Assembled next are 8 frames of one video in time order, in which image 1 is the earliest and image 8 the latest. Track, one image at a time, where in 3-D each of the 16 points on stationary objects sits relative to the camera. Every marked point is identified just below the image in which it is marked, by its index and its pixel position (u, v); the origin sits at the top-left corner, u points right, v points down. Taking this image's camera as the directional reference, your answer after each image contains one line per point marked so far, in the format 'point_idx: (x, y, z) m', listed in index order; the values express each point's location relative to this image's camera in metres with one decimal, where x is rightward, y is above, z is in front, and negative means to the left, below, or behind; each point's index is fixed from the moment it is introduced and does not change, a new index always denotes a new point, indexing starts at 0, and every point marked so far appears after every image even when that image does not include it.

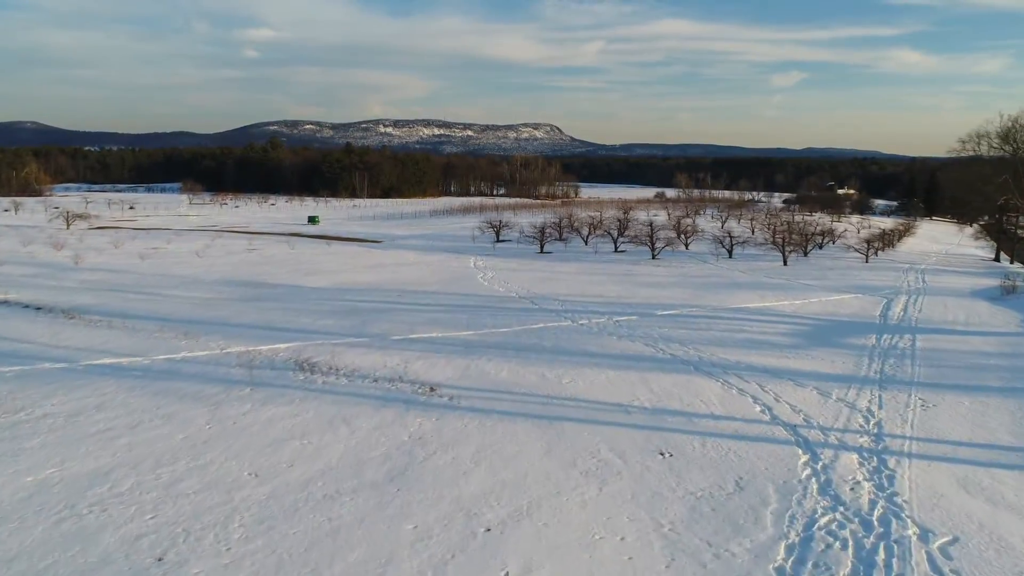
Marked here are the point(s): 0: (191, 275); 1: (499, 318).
0: (-8.5, +0.3, +19.8) m
1: (-0.2, -0.5, +12.5) m
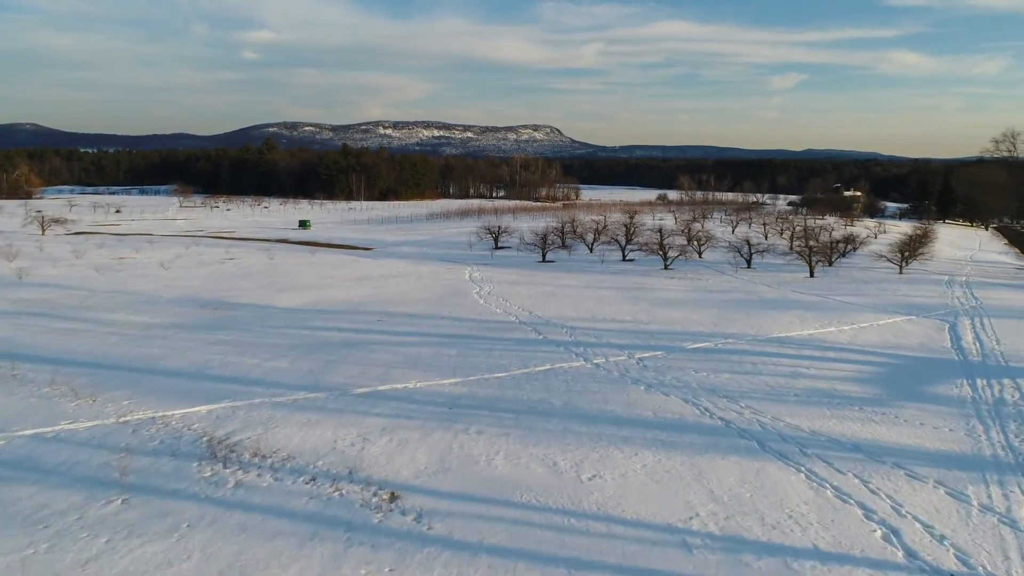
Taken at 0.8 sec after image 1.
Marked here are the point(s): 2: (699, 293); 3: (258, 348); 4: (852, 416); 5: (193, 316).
0: (-8.5, -0.1, +17.5) m
1: (-0.2, -0.9, +10.2) m
2: (+4.8, -0.2, +19.2) m
3: (-3.5, -0.8, +10.2) m
4: (+3.3, -1.3, +7.3) m
5: (-5.9, -0.6, +13.8) m
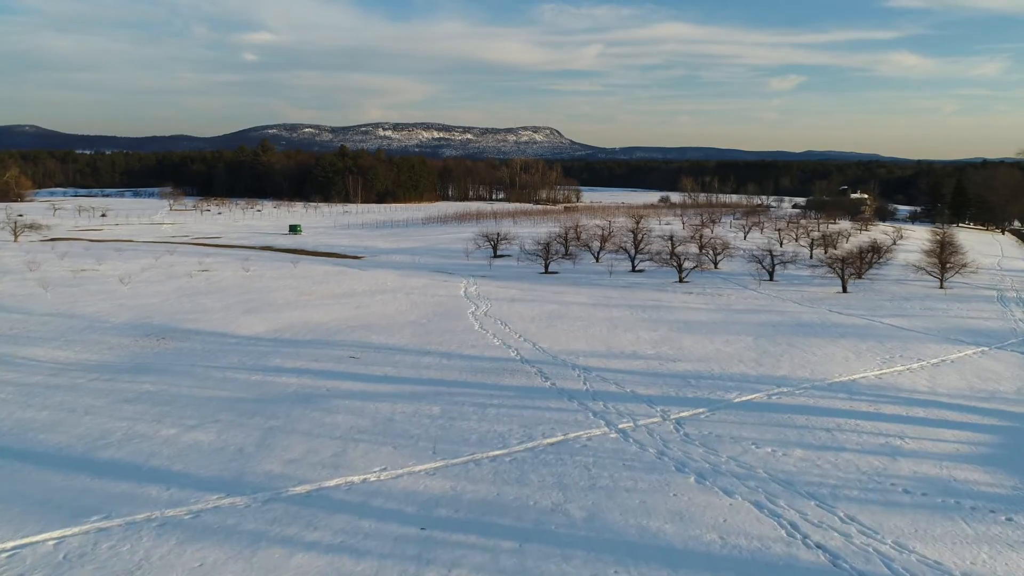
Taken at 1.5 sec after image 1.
0: (-8.5, -0.6, +15.2) m
1: (-0.2, -1.3, +7.9) m
2: (+4.8, -0.6, +17.0) m
3: (-3.5, -1.3, +7.9) m
4: (+3.3, -1.7, +5.0) m
5: (-5.9, -1.0, +11.6) m
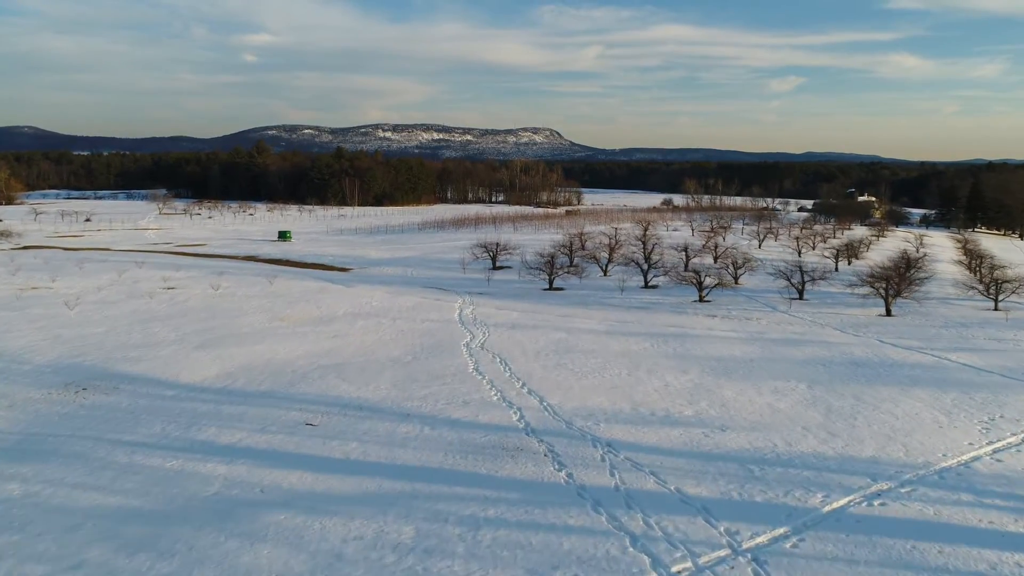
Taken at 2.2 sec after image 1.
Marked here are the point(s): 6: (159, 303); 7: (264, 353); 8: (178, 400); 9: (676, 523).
0: (-8.4, -1.1, +12.8) m
1: (-0.2, -1.9, +5.5) m
2: (+4.9, -1.2, +14.6) m
3: (-3.4, -1.8, +5.5) m
4: (+3.4, -2.2, +2.6) m
5: (-5.9, -1.5, +9.2) m
6: (-9.0, -0.4, +19.0) m
7: (-4.5, -1.2, +13.4) m
8: (-4.5, -1.5, +10.0) m
9: (+1.3, -1.8, +5.9) m
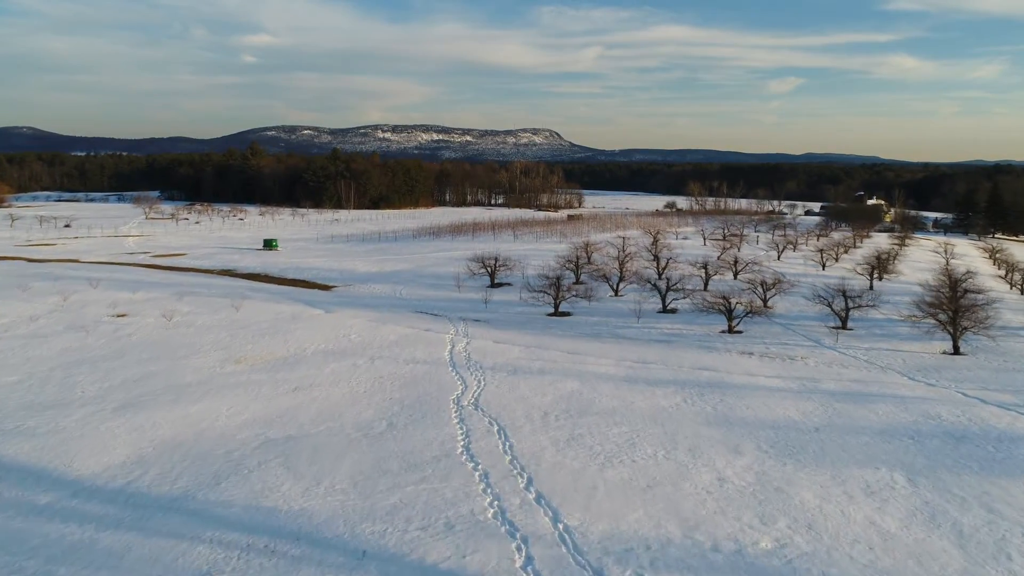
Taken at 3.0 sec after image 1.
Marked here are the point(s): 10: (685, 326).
0: (-8.4, -1.8, +10.0) m
1: (-0.2, -2.6, +2.7) m
2: (+4.9, -1.8, +11.8) m
3: (-3.4, -2.5, +2.7) m
4: (+3.4, -2.9, -0.2) m
5: (-5.9, -2.2, +6.4) m
6: (-9.0, -1.1, +16.2) m
7: (-4.4, -1.8, +10.6) m
8: (-4.4, -2.1, +7.2) m
9: (+1.3, -2.5, +3.1) m
10: (+4.4, -0.9, +18.8) m
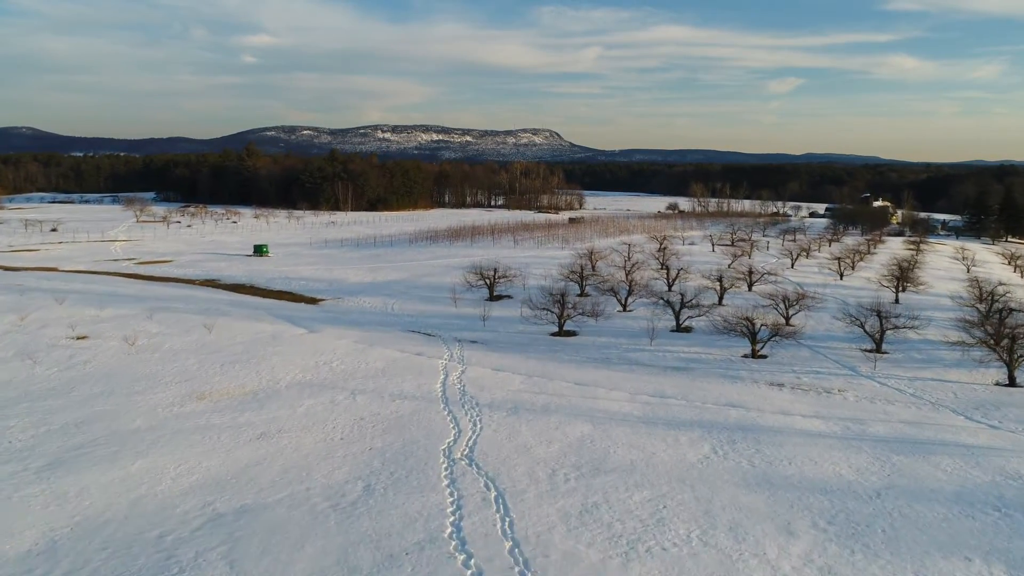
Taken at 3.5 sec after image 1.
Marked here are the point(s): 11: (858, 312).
0: (-8.4, -2.2, +8.2) m
1: (-0.1, -3.0, +0.9) m
2: (+4.9, -2.3, +10.0) m
3: (-3.4, -2.9, +0.9) m
4: (+3.4, -3.3, -1.9) m
5: (-5.9, -2.7, +4.6) m
6: (-9.0, -1.5, +14.5) m
7: (-4.4, -2.3, +8.8) m
8: (-4.4, -2.6, +5.4) m
9: (+1.3, -3.0, +1.4) m
10: (+4.4, -1.4, +17.1) m
11: (+8.7, -0.5, +19.0) m
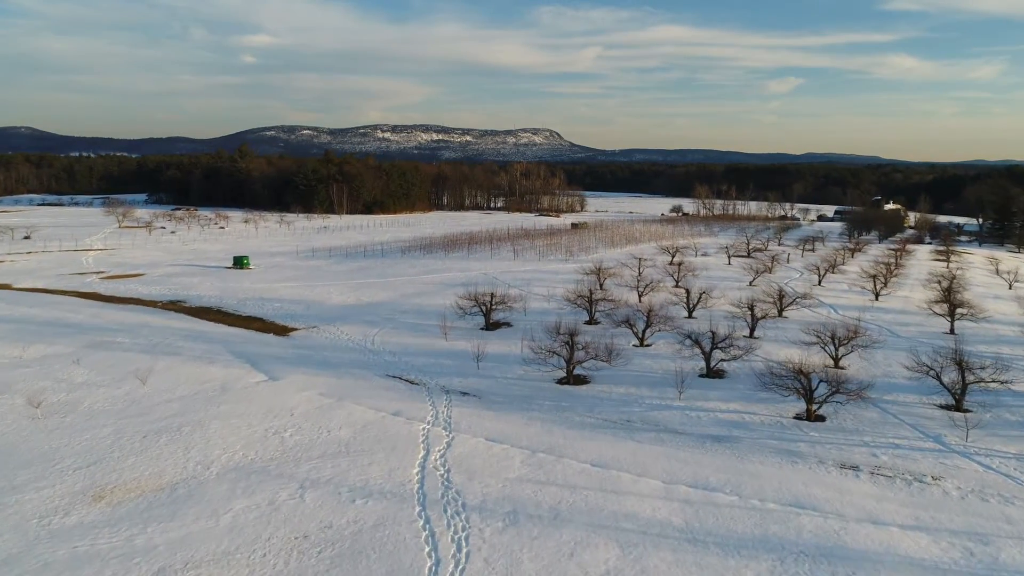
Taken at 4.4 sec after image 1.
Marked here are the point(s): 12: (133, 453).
0: (-8.4, -3.0, +5.1) m
1: (-0.2, -3.8, -2.2) m
2: (+4.9, -3.1, +6.9) m
3: (-3.4, -3.7, -2.2) m
4: (+3.4, -4.1, -5.0) m
5: (-5.9, -3.5, +1.5) m
6: (-9.0, -2.3, +11.3) m
7: (-4.5, -3.1, +5.7) m
8: (-4.5, -3.4, +2.3) m
9: (+1.3, -3.8, -1.7) m
10: (+4.4, -2.2, +14.0) m
11: (+8.7, -1.4, +15.8) m
12: (-5.7, -2.4, +11.2) m
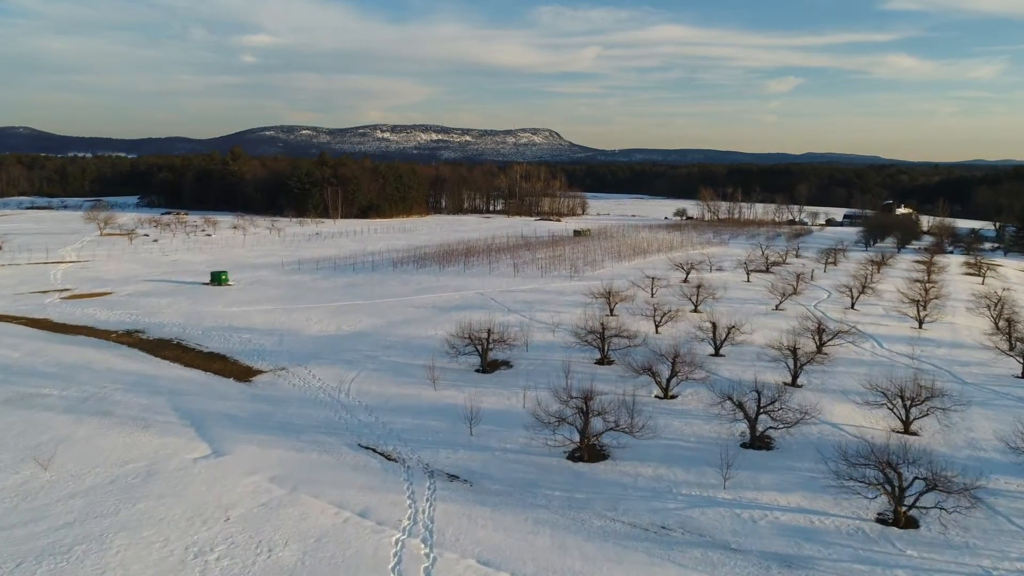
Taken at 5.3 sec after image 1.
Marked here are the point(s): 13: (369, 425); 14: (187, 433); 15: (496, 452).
0: (-8.4, -4.0, +2.0) m
1: (-0.2, -4.7, -5.3) m
2: (+4.9, -4.0, +3.8) m
3: (-3.4, -4.6, -5.3) m
4: (+3.4, -5.1, -8.1) m
5: (-5.9, -4.4, -1.6) m
6: (-9.0, -3.2, +8.3) m
7: (-4.4, -4.0, +2.6) m
8: (-4.4, -4.3, -0.8) m
9: (+1.3, -4.7, -4.8) m
10: (+4.4, -3.1, +10.9) m
11: (+8.7, -2.3, +12.8) m
12: (-5.7, -3.4, +8.2) m
13: (-2.8, -2.7, +14.6) m
14: (-6.1, -2.7, +14.0) m
15: (-0.4, -2.9, +12.9) m
